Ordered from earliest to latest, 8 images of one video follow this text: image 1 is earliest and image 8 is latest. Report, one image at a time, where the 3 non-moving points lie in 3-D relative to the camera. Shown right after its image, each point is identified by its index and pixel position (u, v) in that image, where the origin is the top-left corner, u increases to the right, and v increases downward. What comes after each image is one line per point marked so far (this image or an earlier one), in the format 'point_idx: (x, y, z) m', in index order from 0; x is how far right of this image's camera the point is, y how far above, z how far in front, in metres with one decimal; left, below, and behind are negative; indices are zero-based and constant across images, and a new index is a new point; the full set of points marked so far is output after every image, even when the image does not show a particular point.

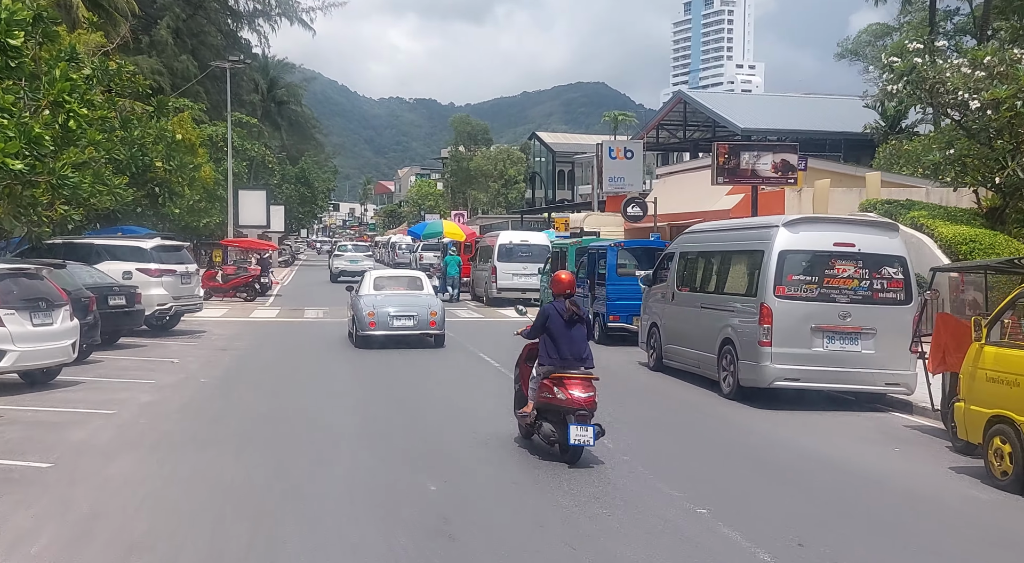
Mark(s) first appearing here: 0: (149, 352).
0: (-6.2, -1.2, +15.8) m
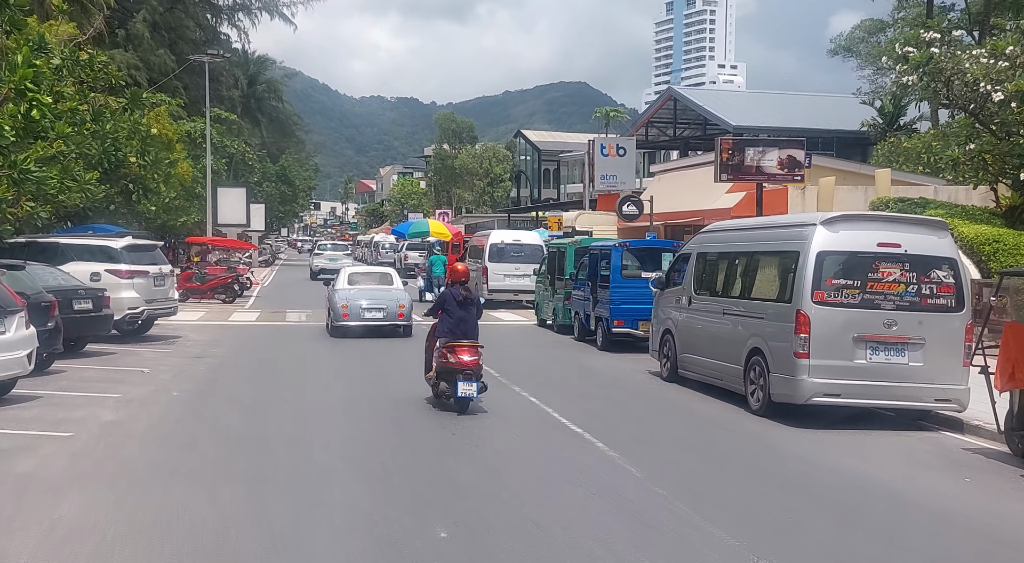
0: (-6.2, -1.2, +14.6) m
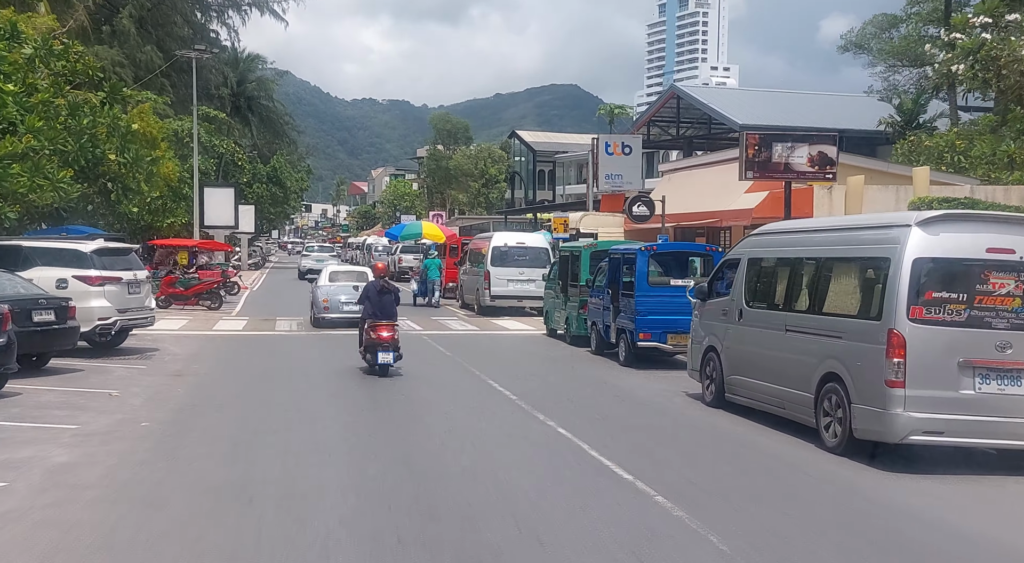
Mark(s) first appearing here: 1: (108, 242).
0: (-6.0, -1.4, +12.9) m
1: (-6.8, +0.7, +15.5) m
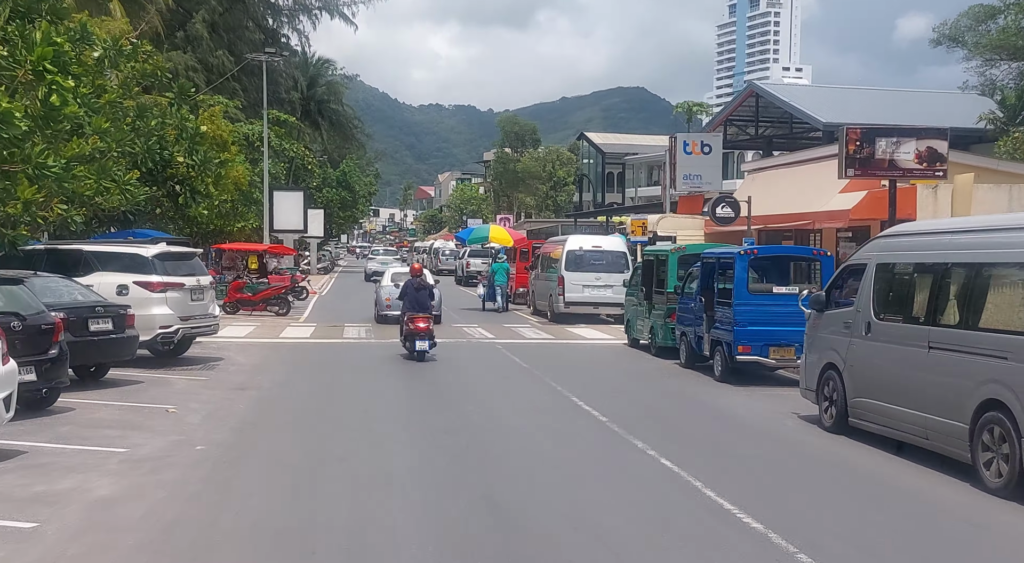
0: (-4.9, -1.4, +12.2) m
1: (-5.5, +0.6, +14.8) m
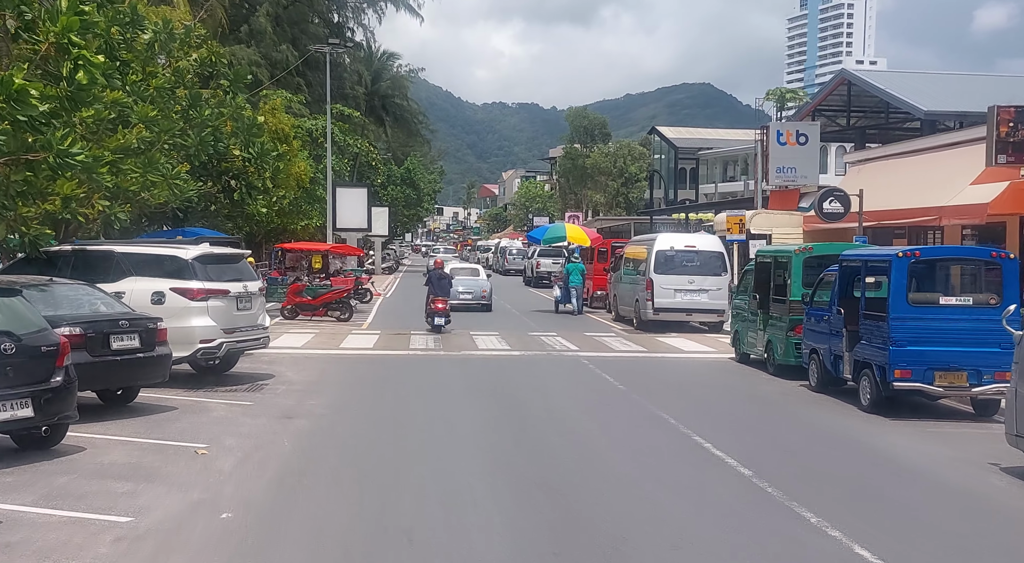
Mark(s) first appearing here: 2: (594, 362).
0: (-3.7, -1.5, +10.2) m
1: (-4.2, +0.5, +12.9) m
2: (+1.5, -1.4, +16.1) m
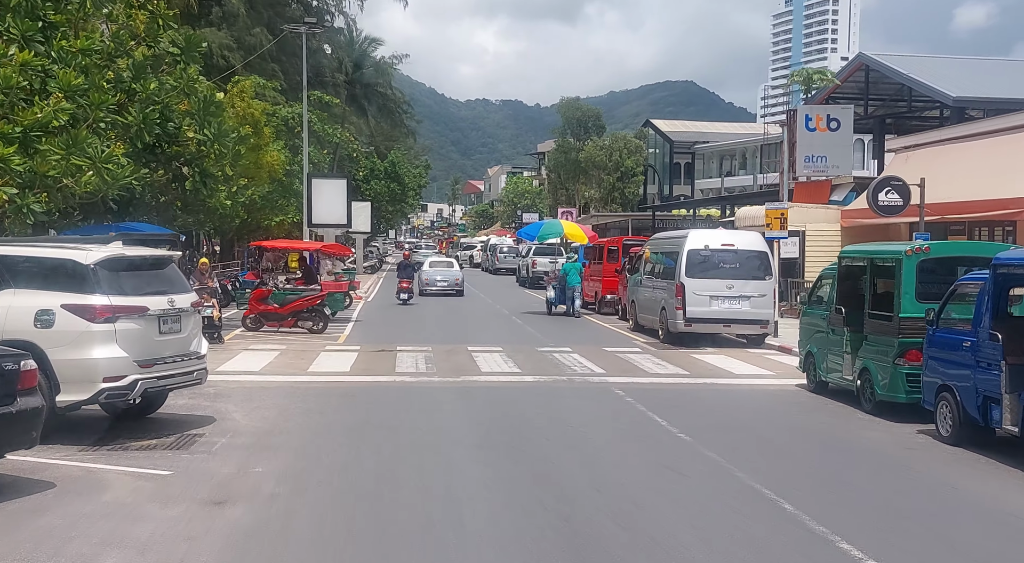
0: (-3.4, -1.7, +6.8) m
1: (-3.9, +0.4, +9.5) m
2: (+1.6, -1.5, +12.7) m
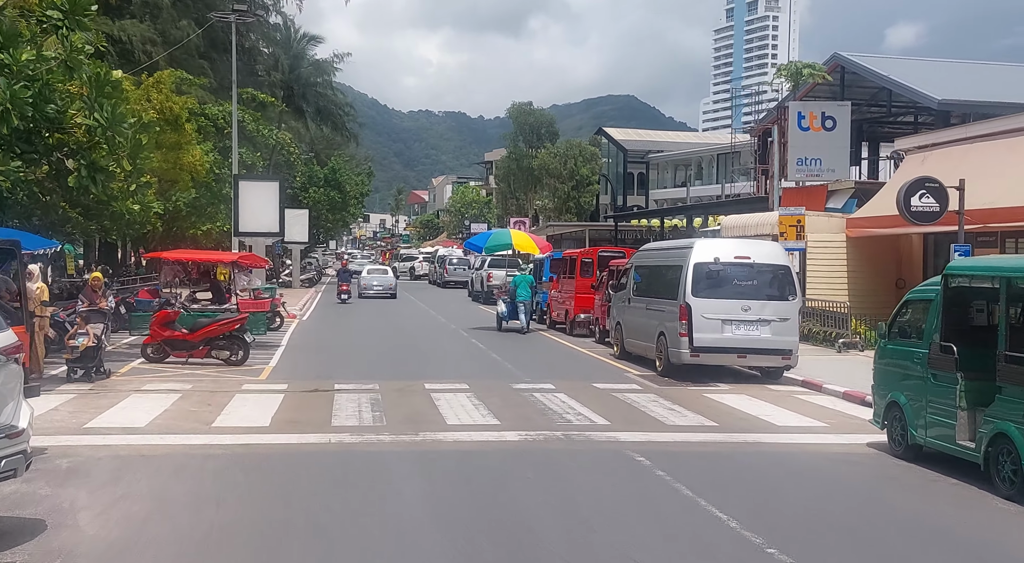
0: (-3.3, -1.9, +3.1) m
1: (-3.9, +0.1, +5.8) m
2: (+1.4, -1.8, +9.3) m
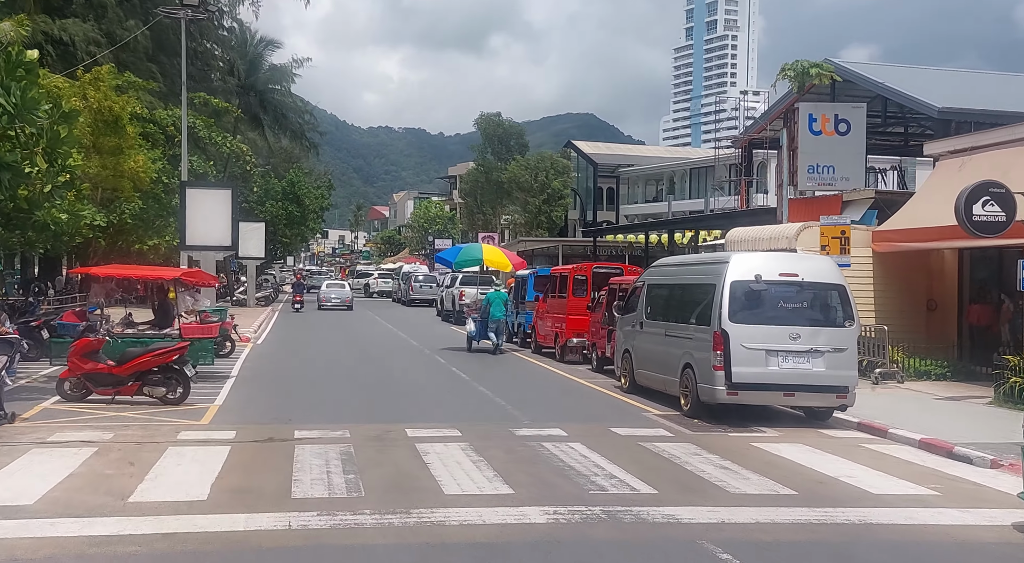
0: (-2.7, -1.9, +0.3) m
1: (-3.5, 0.0, +3.0) m
2: (+1.7, -2.0, +6.7) m
